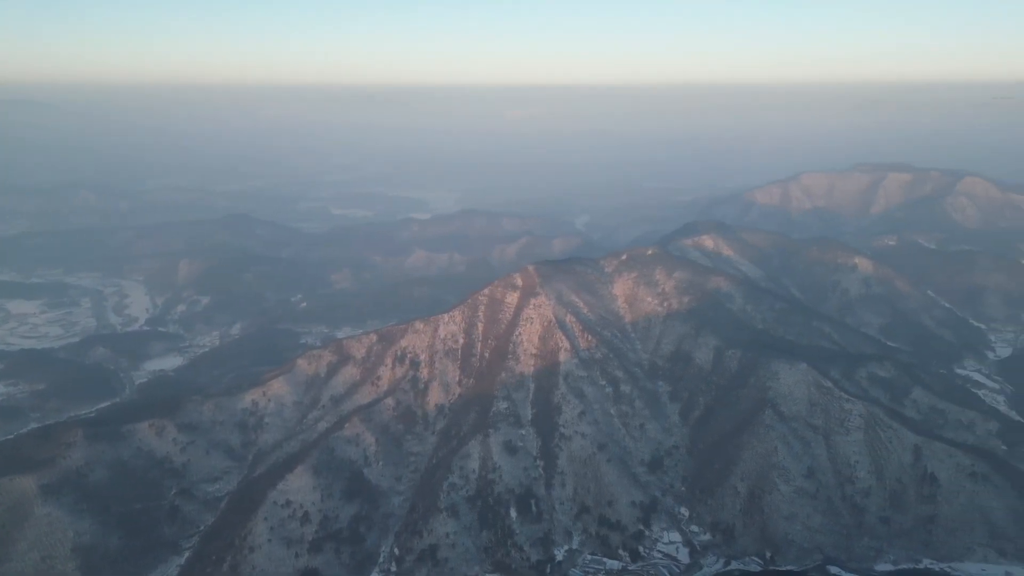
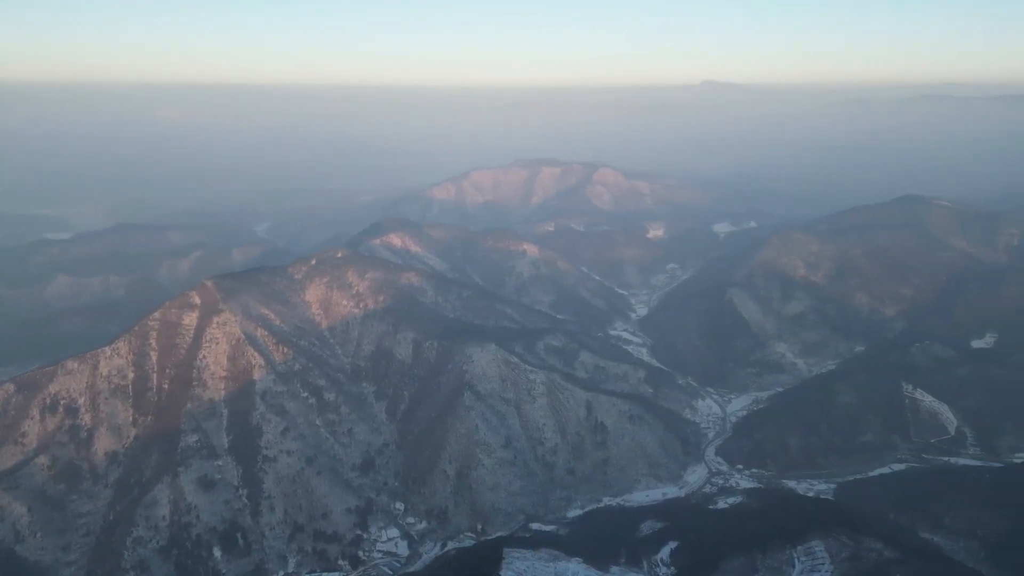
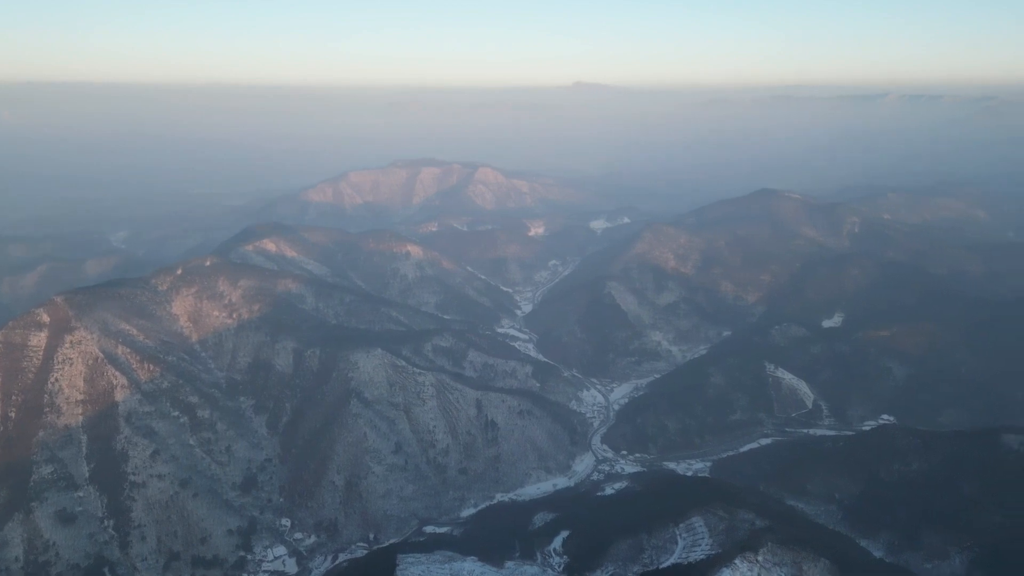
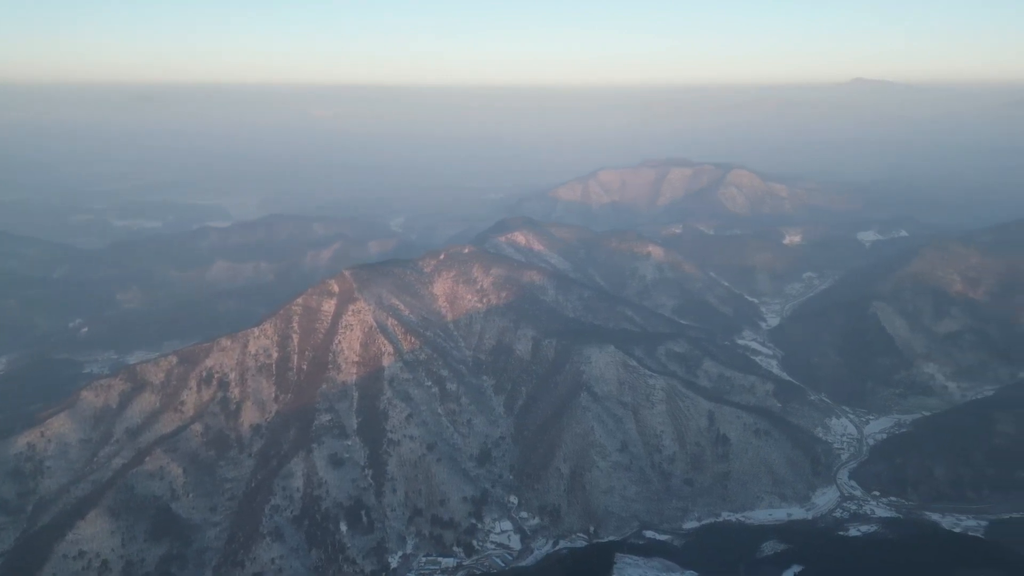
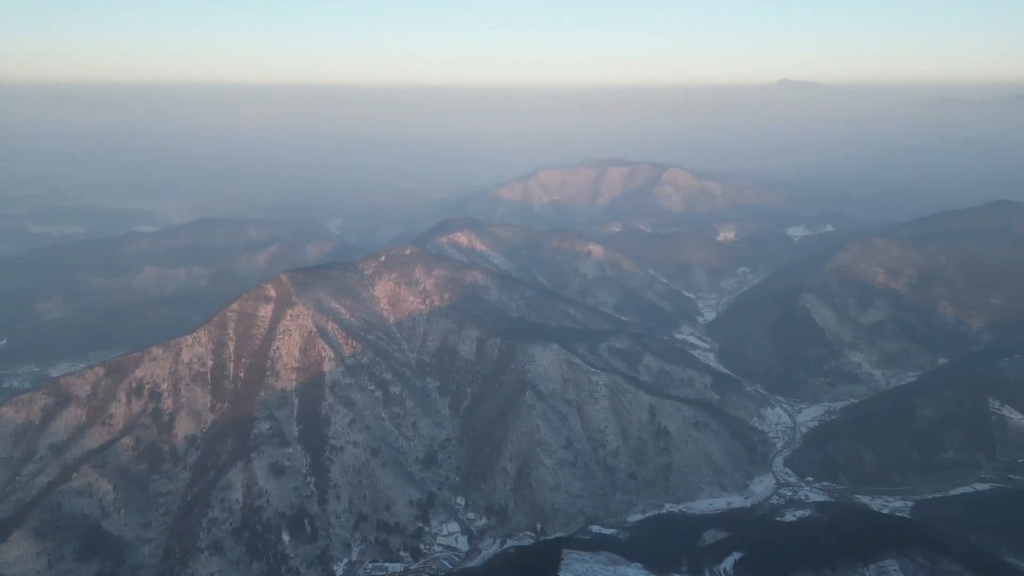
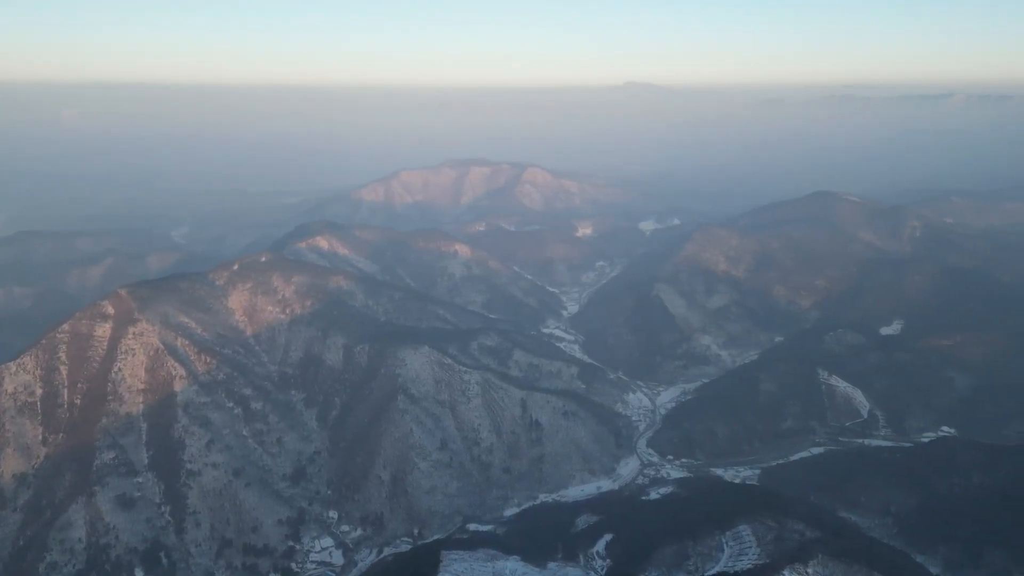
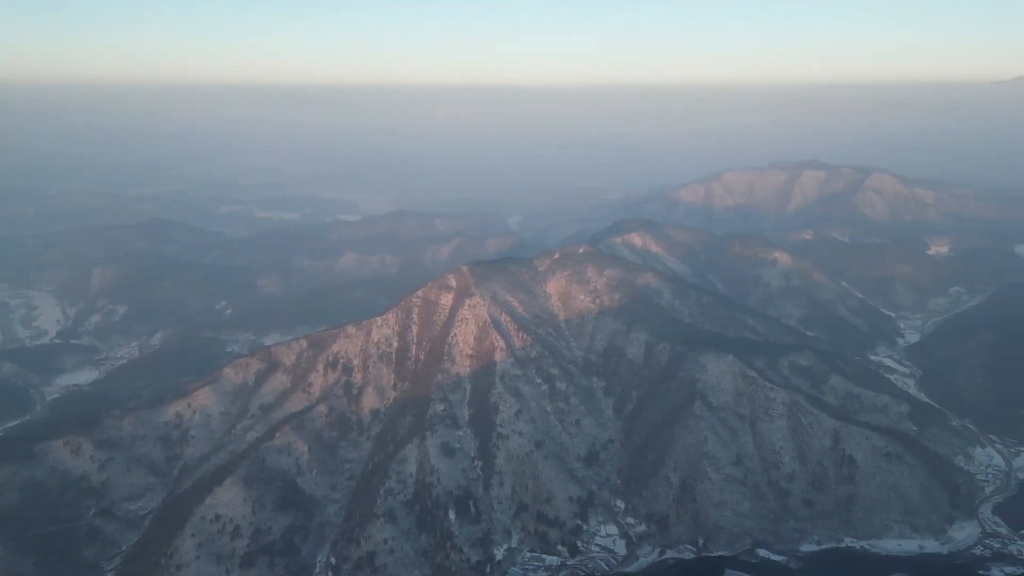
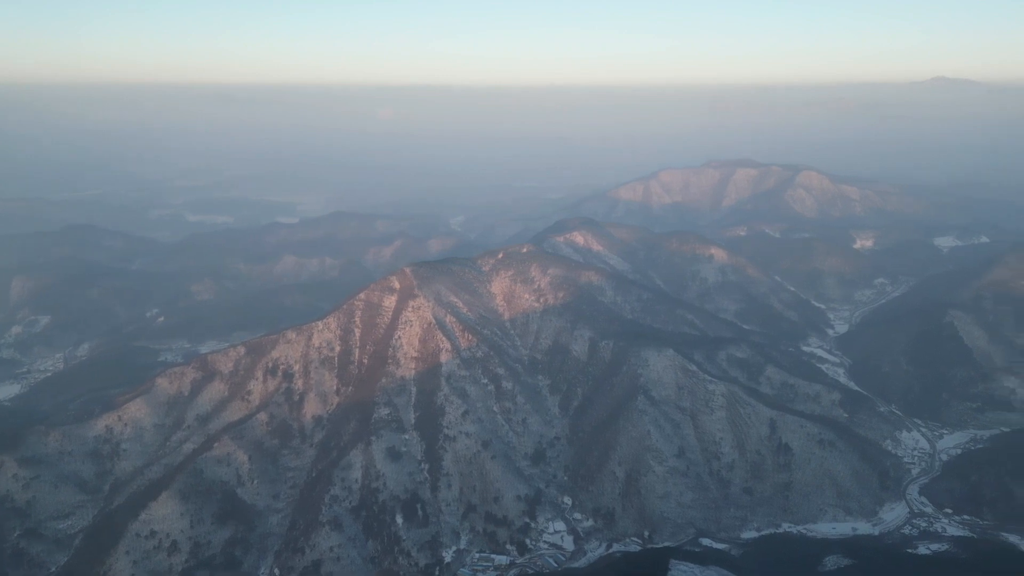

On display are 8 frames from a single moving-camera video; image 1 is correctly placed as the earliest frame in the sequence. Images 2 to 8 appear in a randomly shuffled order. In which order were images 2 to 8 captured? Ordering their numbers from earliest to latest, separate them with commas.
7, 8, 4, 5, 2, 6, 3
